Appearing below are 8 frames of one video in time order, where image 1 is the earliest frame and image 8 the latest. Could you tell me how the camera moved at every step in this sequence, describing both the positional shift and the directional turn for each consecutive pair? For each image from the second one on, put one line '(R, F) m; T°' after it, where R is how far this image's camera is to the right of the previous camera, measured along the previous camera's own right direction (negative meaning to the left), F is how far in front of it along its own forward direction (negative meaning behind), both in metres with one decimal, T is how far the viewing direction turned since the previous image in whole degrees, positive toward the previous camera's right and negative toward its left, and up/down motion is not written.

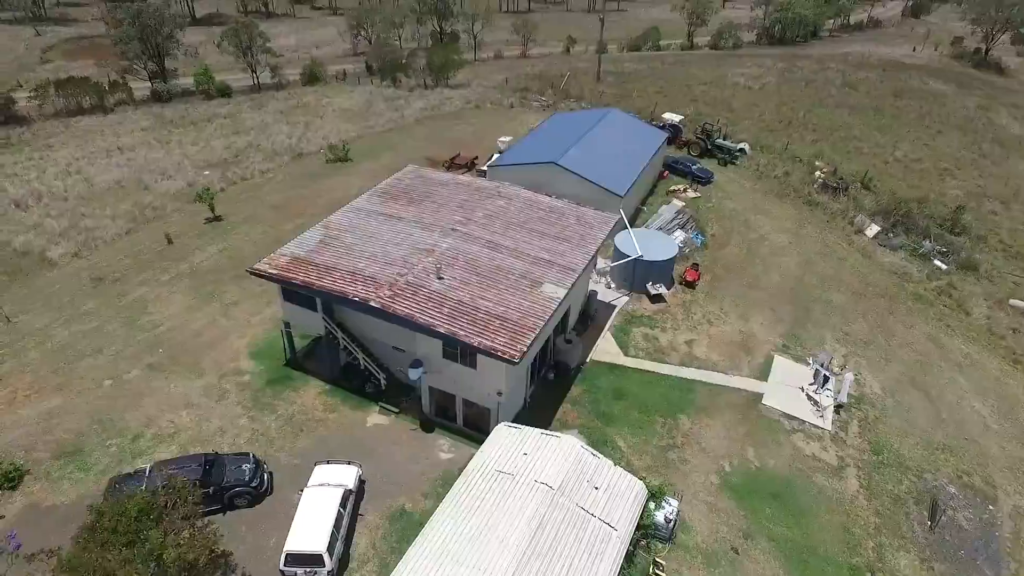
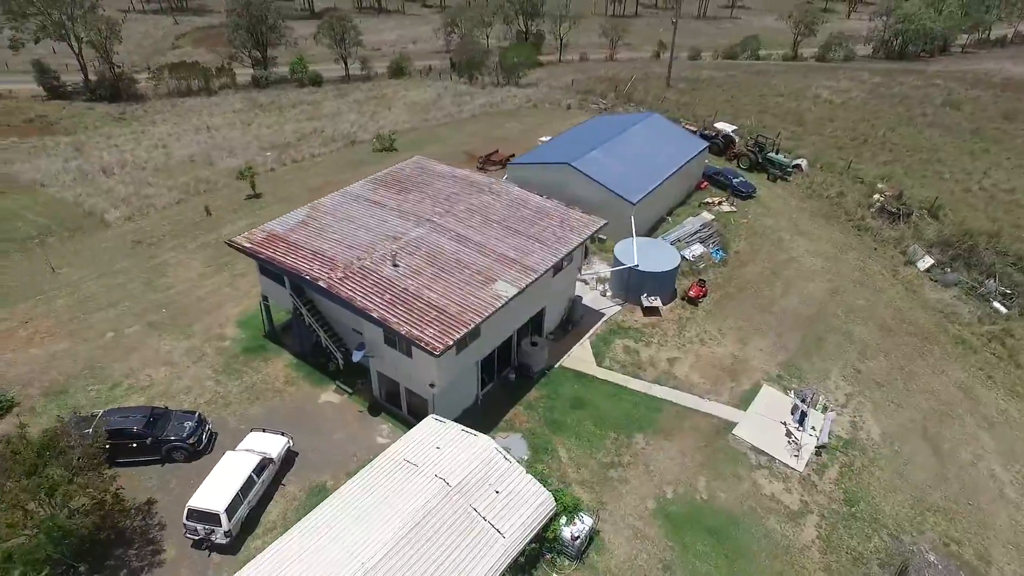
(+4.4, +0.6) m; -9°
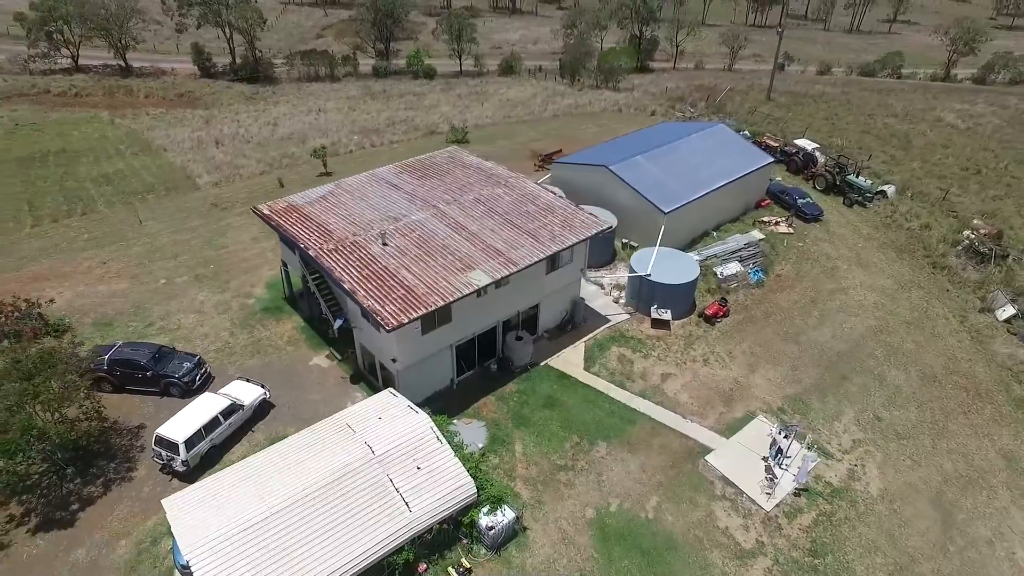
(+4.4, +0.2) m; -11°
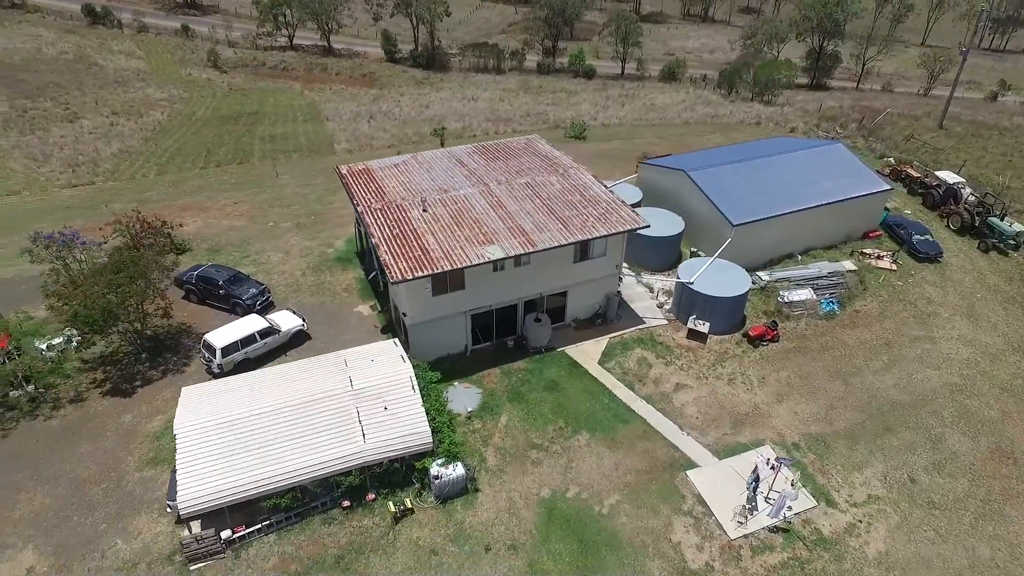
(+4.9, -0.1) m; -15°
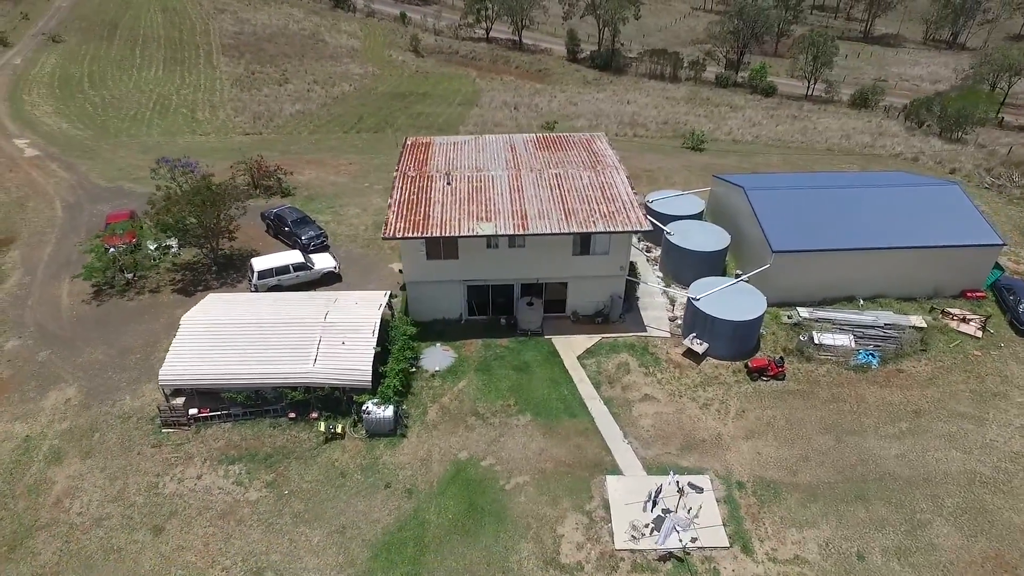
(+6.8, 0.0) m; -17°
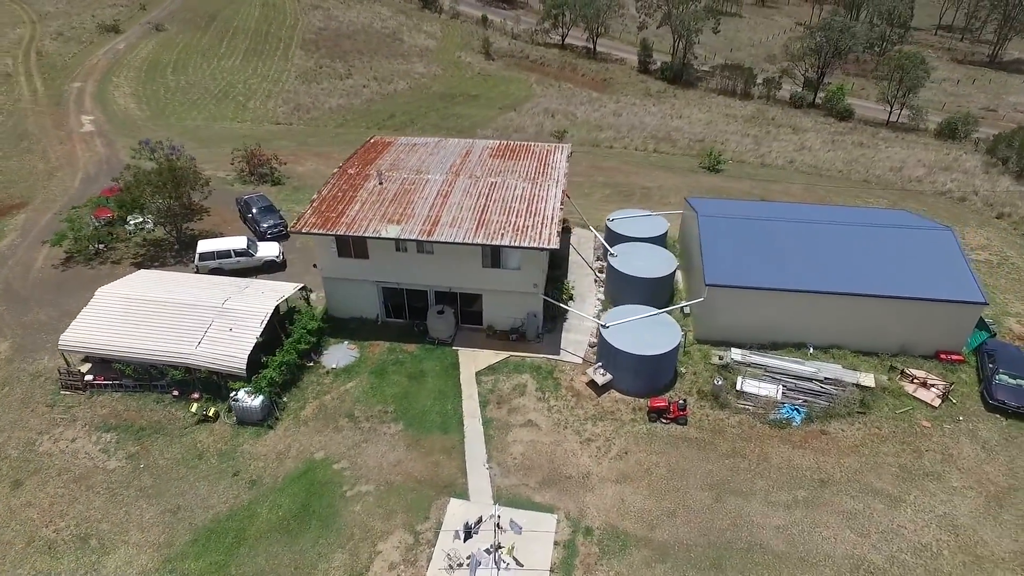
(+6.5, +1.1) m; -9°
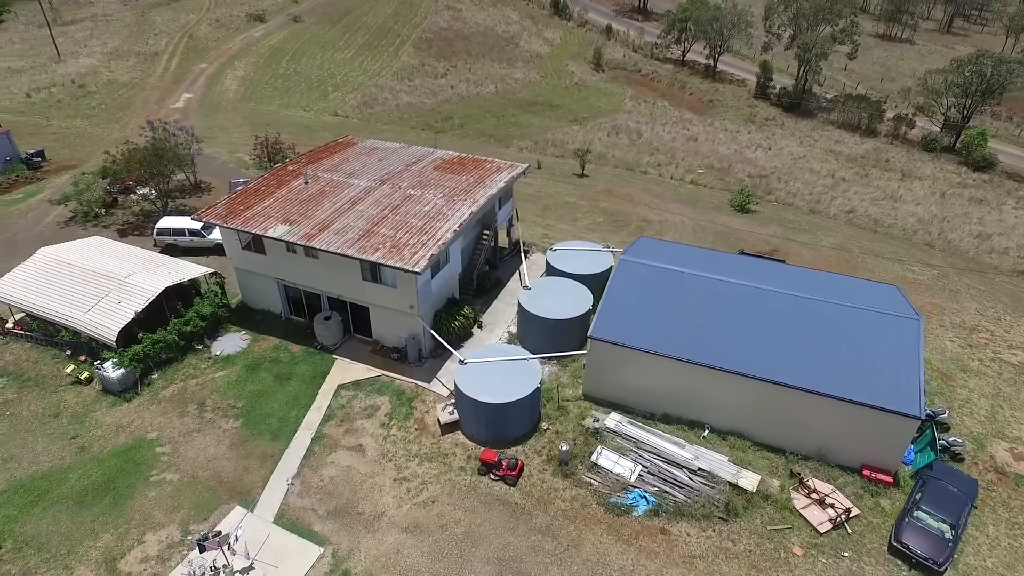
(+8.6, +2.2) m; -13°
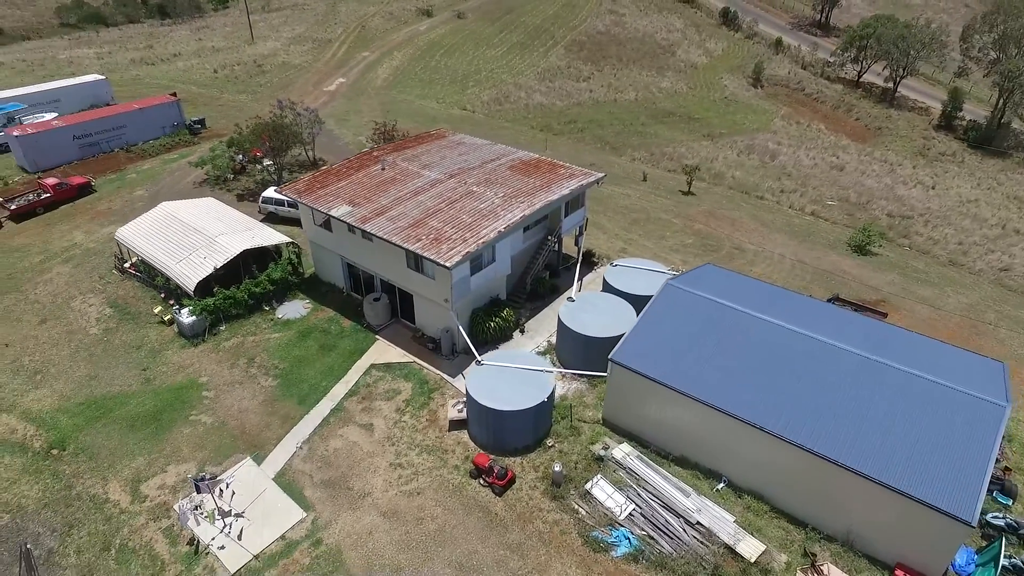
(+3.5, +0.8) m; -13°
